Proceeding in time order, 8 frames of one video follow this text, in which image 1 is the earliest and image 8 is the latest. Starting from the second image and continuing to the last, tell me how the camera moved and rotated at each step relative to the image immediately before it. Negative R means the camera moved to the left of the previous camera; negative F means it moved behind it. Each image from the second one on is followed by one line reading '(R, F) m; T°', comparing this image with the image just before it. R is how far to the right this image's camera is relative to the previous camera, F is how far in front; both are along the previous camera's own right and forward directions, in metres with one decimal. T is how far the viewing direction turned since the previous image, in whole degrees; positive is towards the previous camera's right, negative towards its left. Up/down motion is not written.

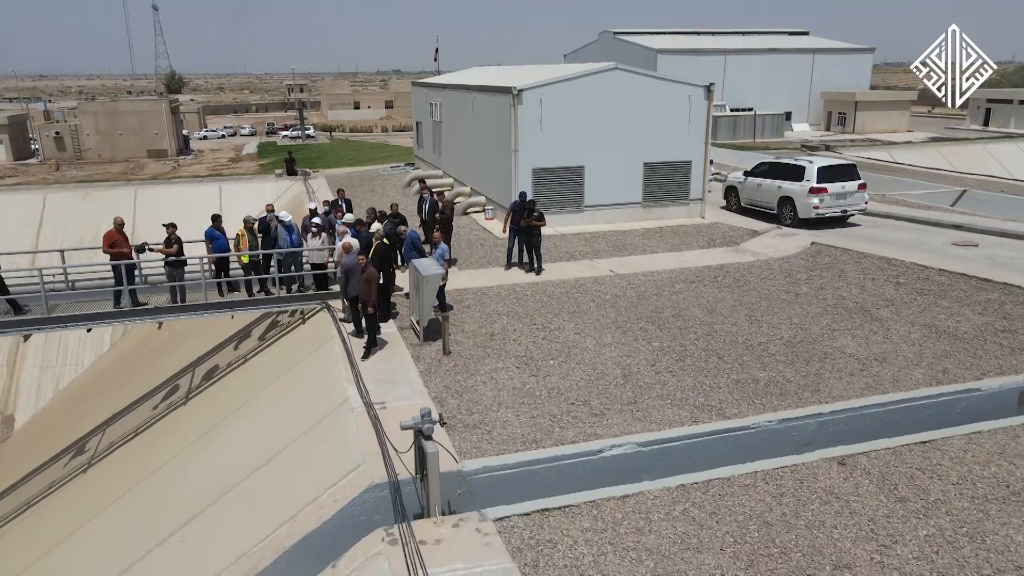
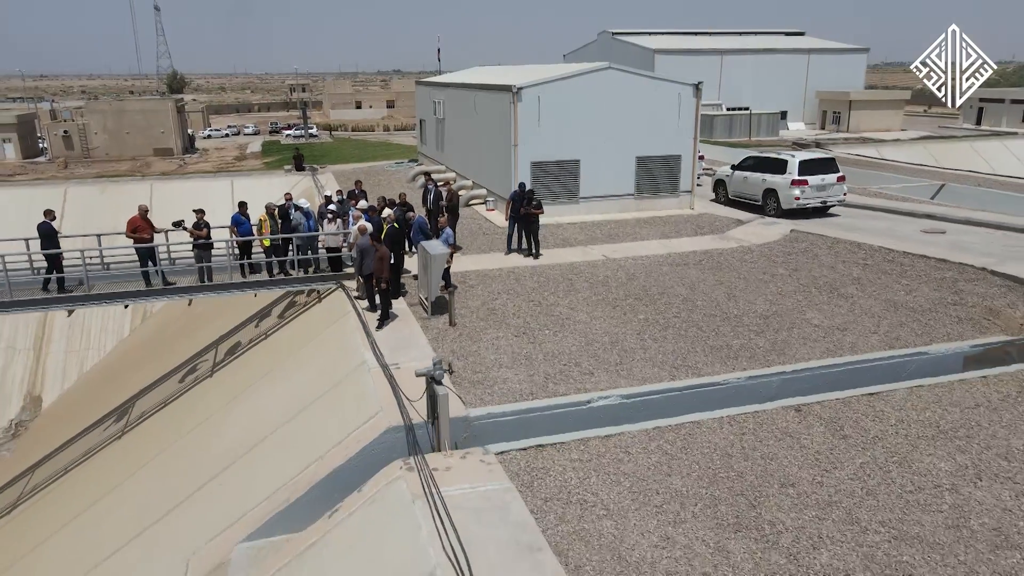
(0.0, -0.9) m; 0°
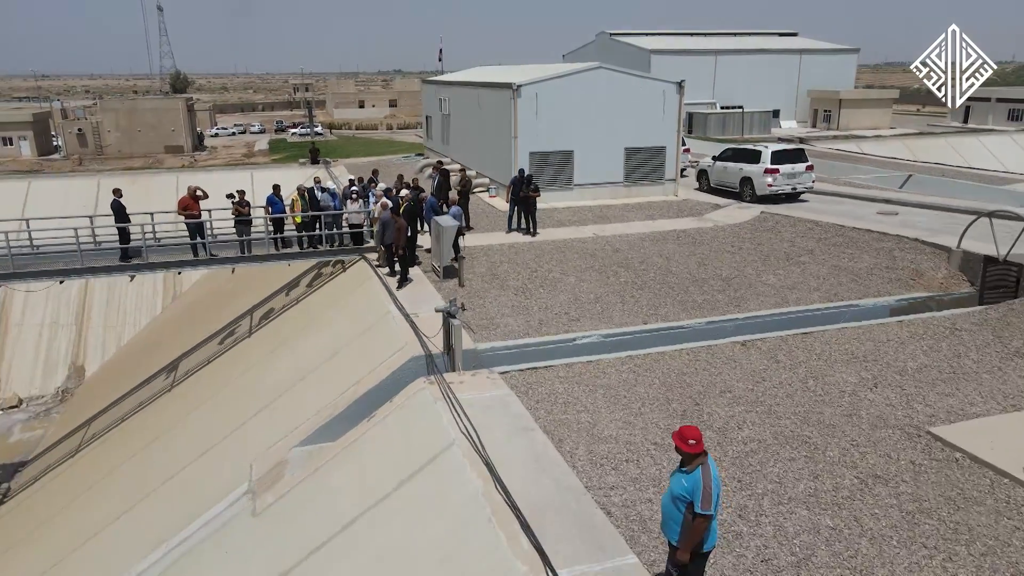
(0.0, -1.7) m; 0°
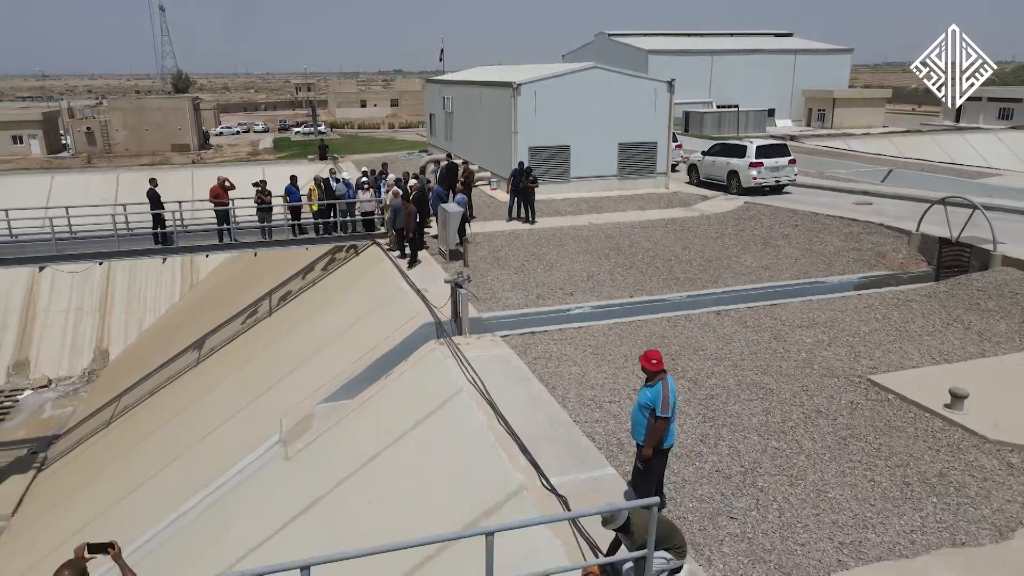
(0.0, -1.1) m; 0°
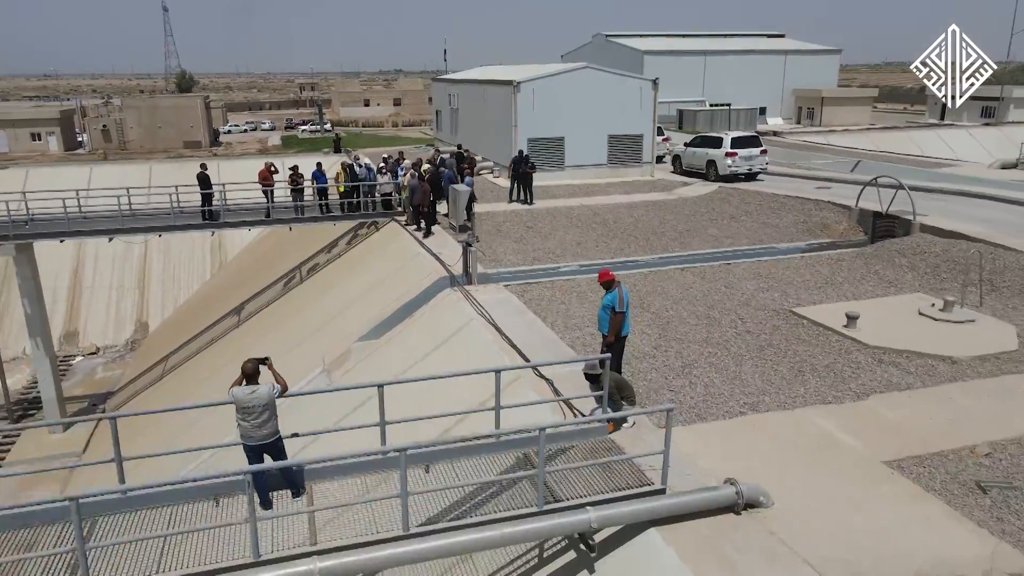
(0.0, -2.1) m; 0°
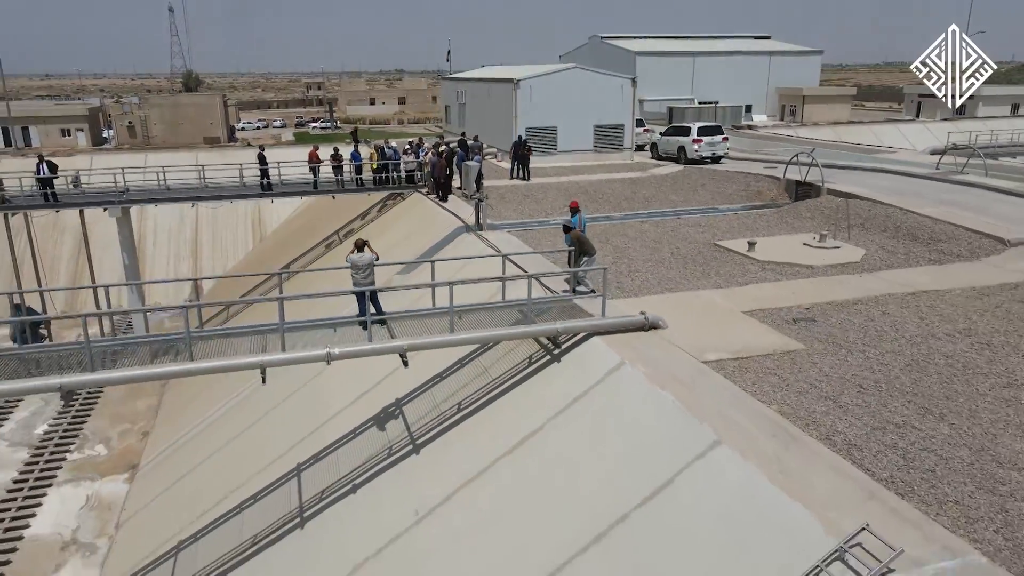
(0.0, -3.8) m; 0°
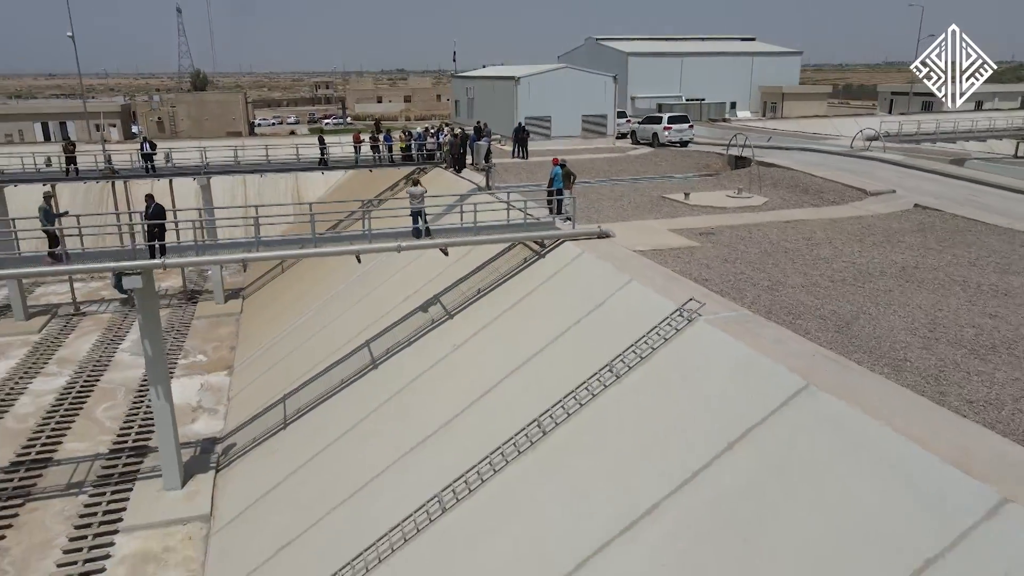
(0.0, -4.9) m; 0°
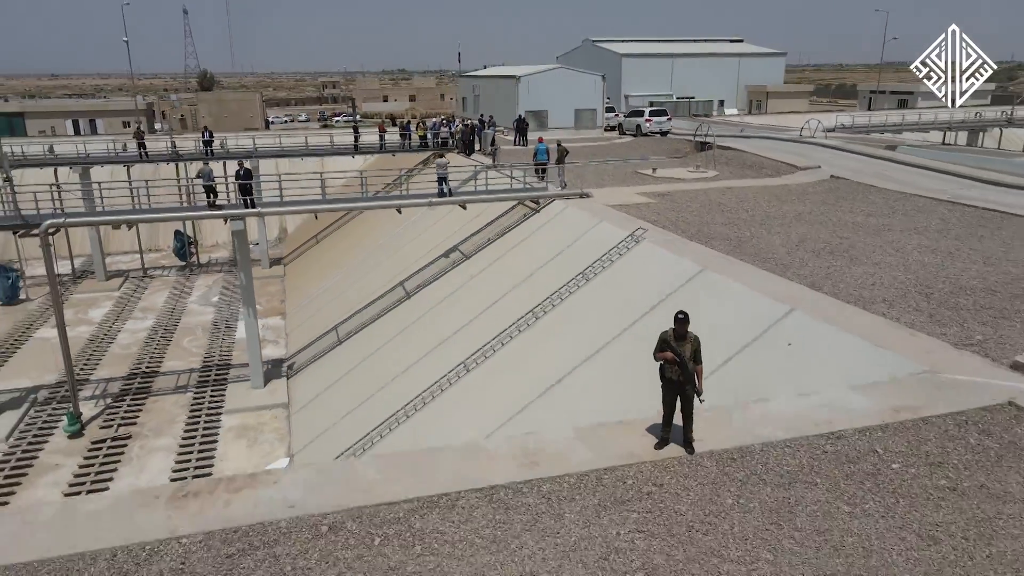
(0.0, -4.3) m; 0°
